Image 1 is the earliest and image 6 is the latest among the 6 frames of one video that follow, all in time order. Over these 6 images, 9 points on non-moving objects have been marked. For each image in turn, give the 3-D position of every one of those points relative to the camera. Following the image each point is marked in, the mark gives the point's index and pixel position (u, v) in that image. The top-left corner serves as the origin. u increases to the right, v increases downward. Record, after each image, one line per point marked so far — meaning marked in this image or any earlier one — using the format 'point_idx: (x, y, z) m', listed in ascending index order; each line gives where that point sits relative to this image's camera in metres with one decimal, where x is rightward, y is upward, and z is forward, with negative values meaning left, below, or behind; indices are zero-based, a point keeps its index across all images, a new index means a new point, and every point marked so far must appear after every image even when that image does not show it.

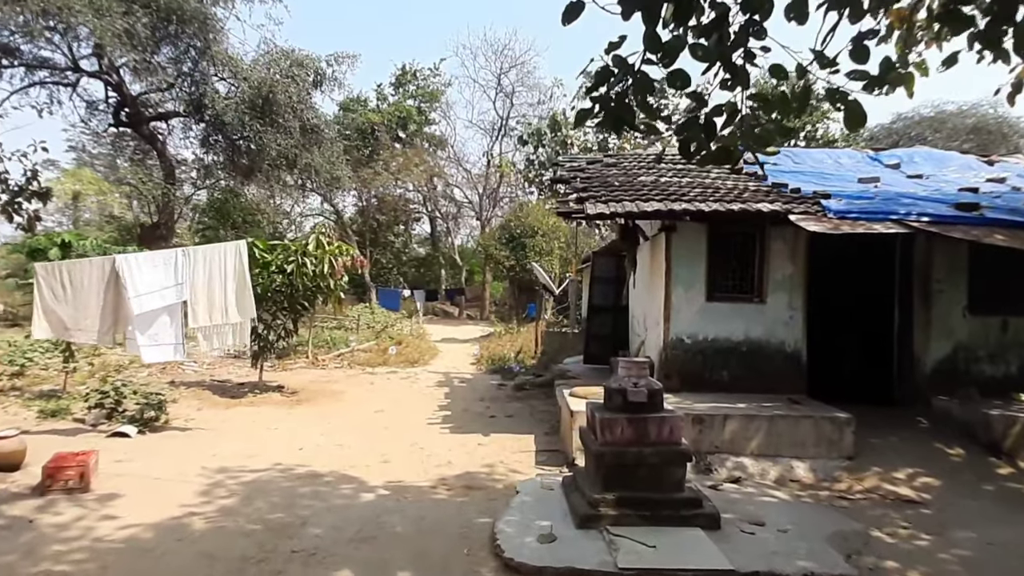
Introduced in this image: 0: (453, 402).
0: (-0.9, -1.7, +10.1) m
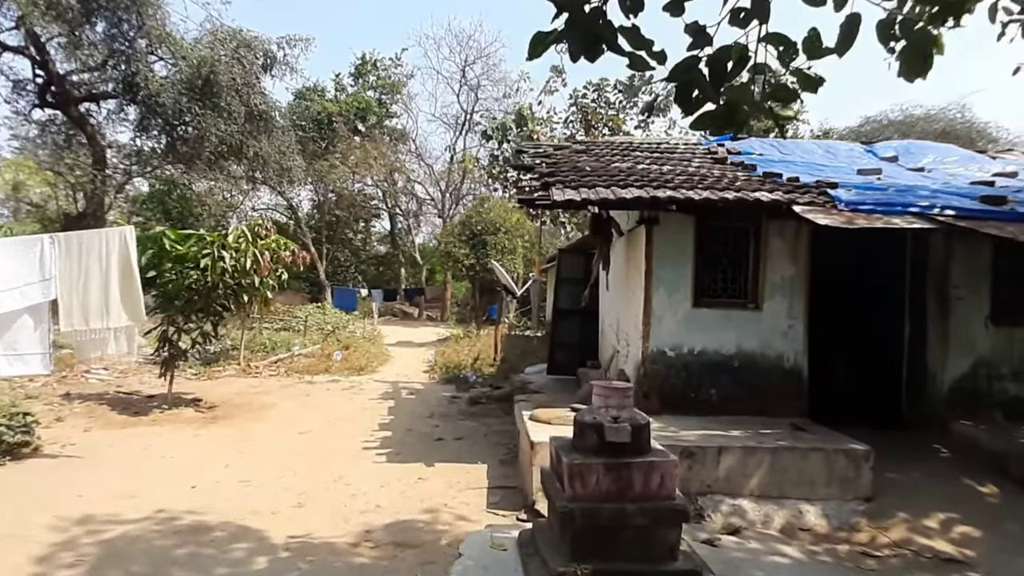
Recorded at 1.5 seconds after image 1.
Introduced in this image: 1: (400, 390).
0: (-1.5, -1.7, +8.8) m
1: (-1.8, -1.7, +11.1) m
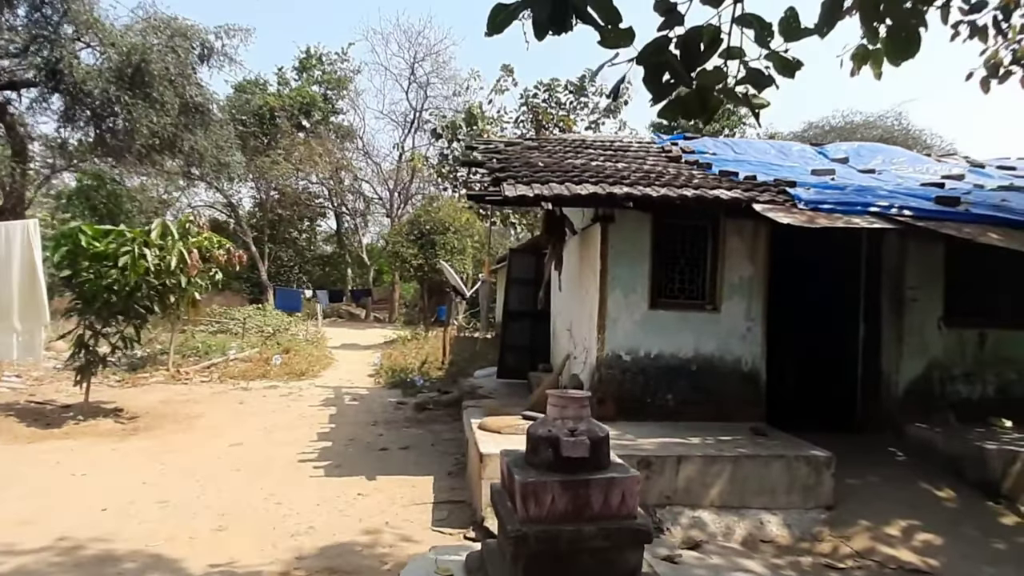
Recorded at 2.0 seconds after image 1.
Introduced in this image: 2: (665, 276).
0: (-2.1, -1.7, +8.3) m
1: (-2.6, -1.7, +10.5) m
2: (+1.4, +0.1, +6.4) m
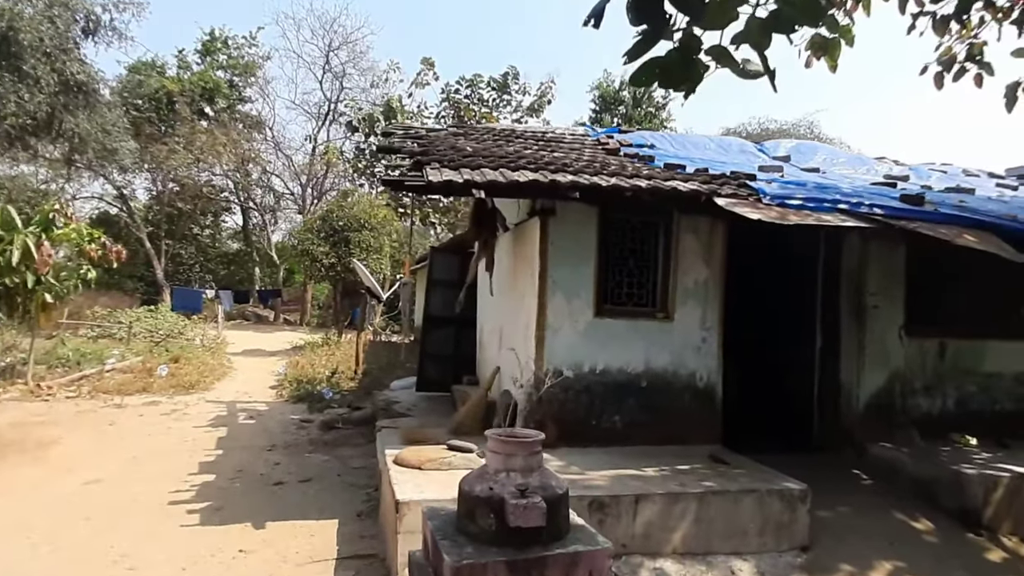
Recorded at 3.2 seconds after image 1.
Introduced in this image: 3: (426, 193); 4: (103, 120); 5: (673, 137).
0: (-3.0, -1.7, +7.0) m
1: (-3.7, -1.7, +9.2) m
2: (+0.8, +0.1, +5.5) m
3: (-0.6, +0.7, +5.0) m
4: (-10.4, +4.3, +17.1) m
5: (+2.2, +2.1, +9.2) m
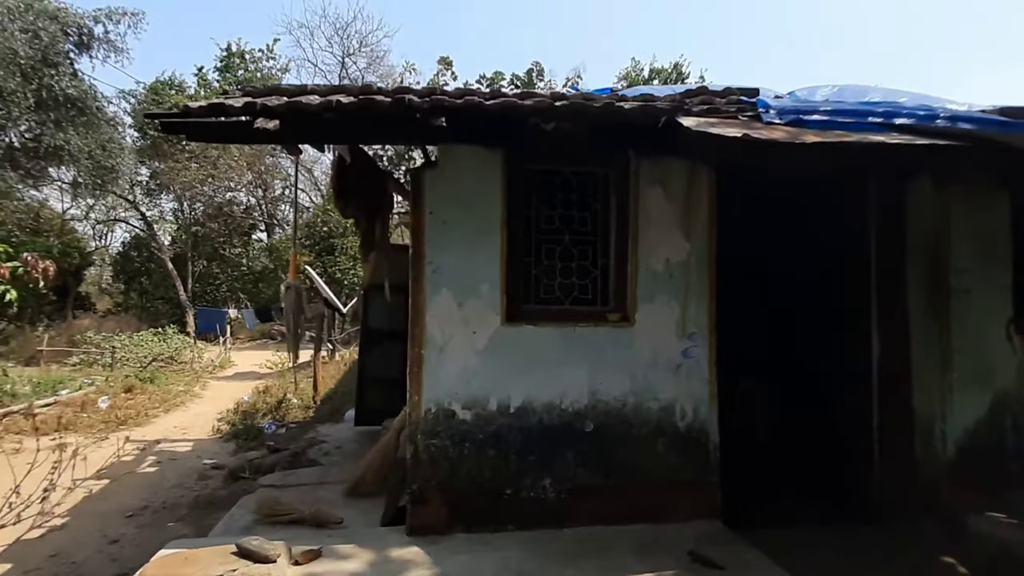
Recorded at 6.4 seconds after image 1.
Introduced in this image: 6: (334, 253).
0: (-3.5, -1.9, +5.3) m
1: (-4.1, -1.9, +7.5) m
2: (+0.1, +0.1, +3.5) m
3: (-1.4, +0.7, +3.2) m
4: (-10.3, +3.7, +16.1) m
5: (+1.7, +2.1, +7.1) m
6: (-4.0, +0.8, +15.9) m
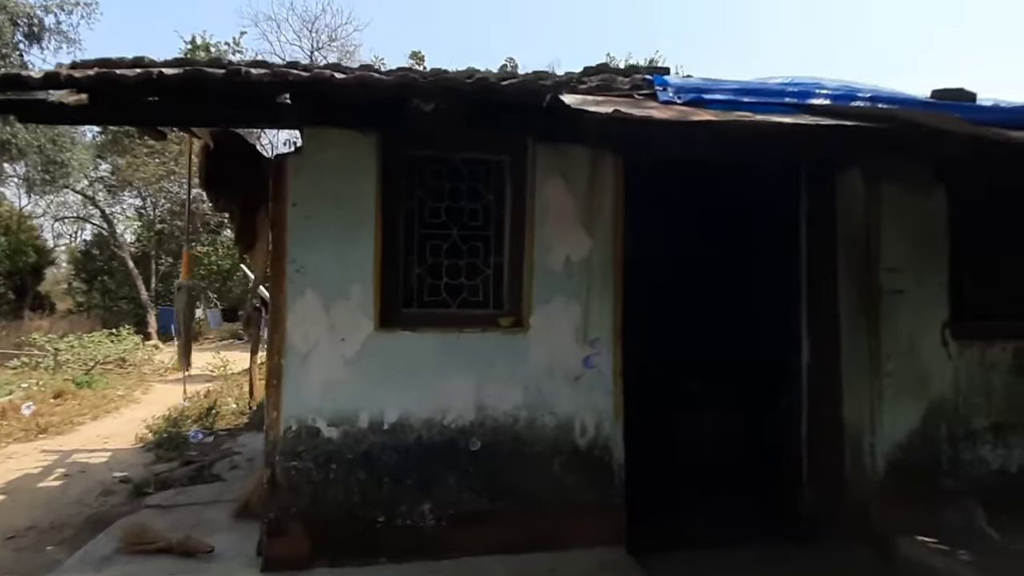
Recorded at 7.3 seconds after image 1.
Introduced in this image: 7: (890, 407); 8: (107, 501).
0: (-4.1, -1.9, +4.8) m
1: (-4.7, -1.9, +7.0) m
2: (-0.4, +0.1, +3.1) m
3: (-2.0, +0.7, +2.7) m
4: (-11.2, +3.7, +15.4) m
5: (+1.0, +2.1, +6.8) m
6: (-4.9, +0.8, +15.4) m
7: (+1.9, -0.6, +3.4) m
8: (-3.5, -1.8, +5.8) m
